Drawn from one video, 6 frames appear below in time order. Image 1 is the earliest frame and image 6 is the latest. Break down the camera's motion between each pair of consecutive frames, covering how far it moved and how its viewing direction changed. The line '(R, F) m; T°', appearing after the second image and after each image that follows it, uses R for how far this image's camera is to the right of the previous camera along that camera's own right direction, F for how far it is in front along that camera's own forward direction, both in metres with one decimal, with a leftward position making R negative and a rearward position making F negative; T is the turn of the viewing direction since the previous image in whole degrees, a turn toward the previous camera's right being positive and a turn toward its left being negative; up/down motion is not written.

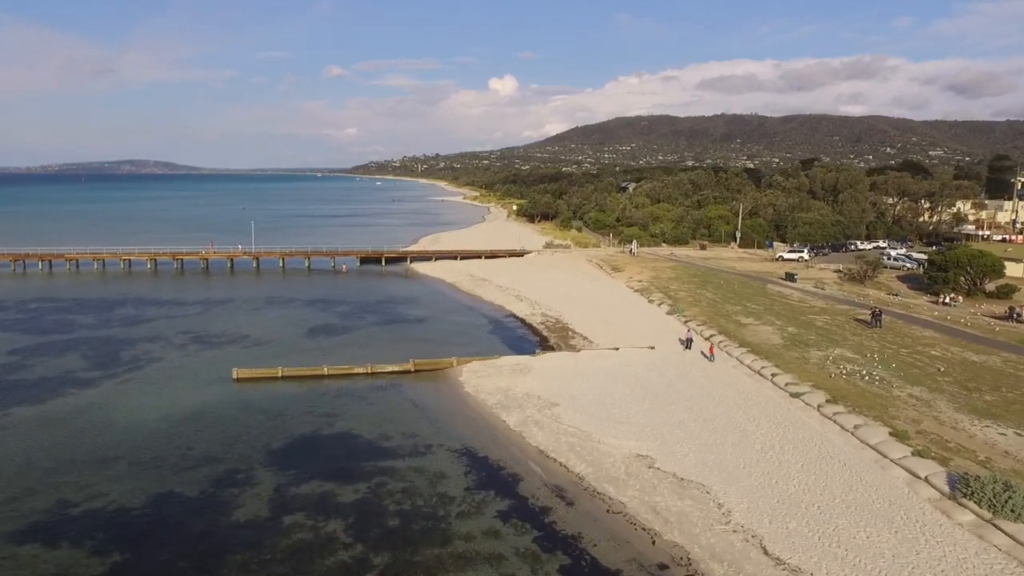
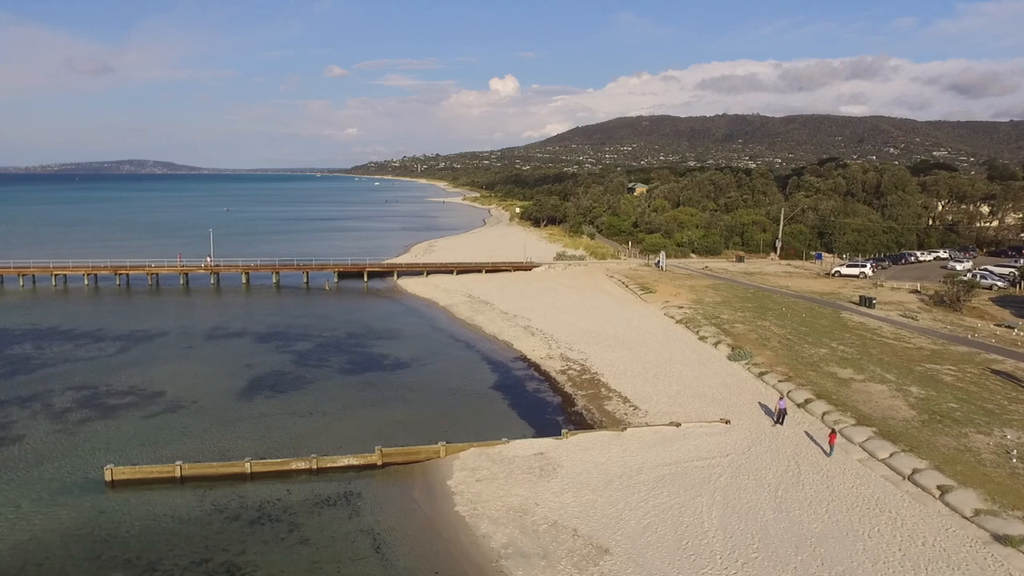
(-0.4, +9.2) m; 0°
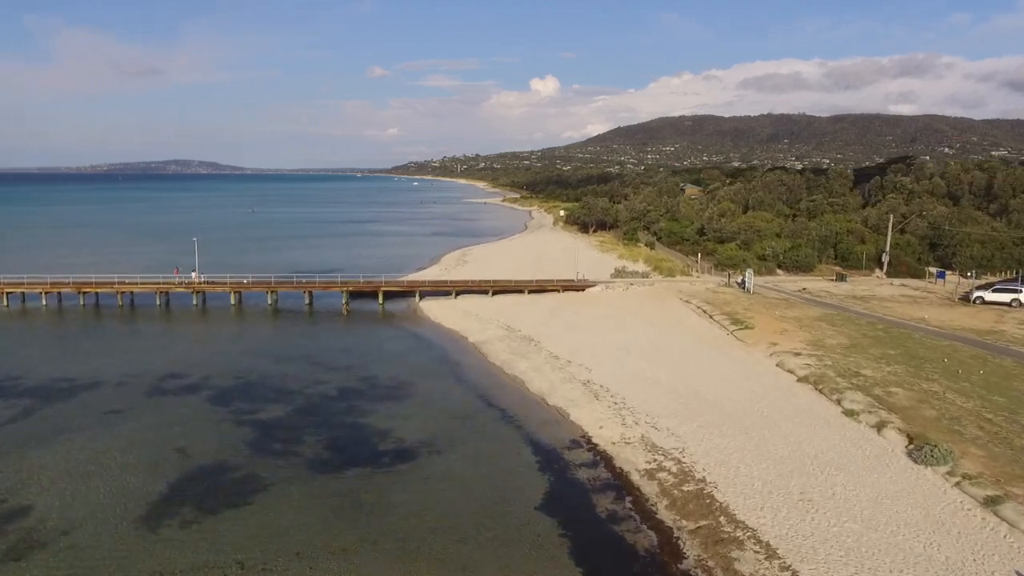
(-0.5, +9.7) m; -3°
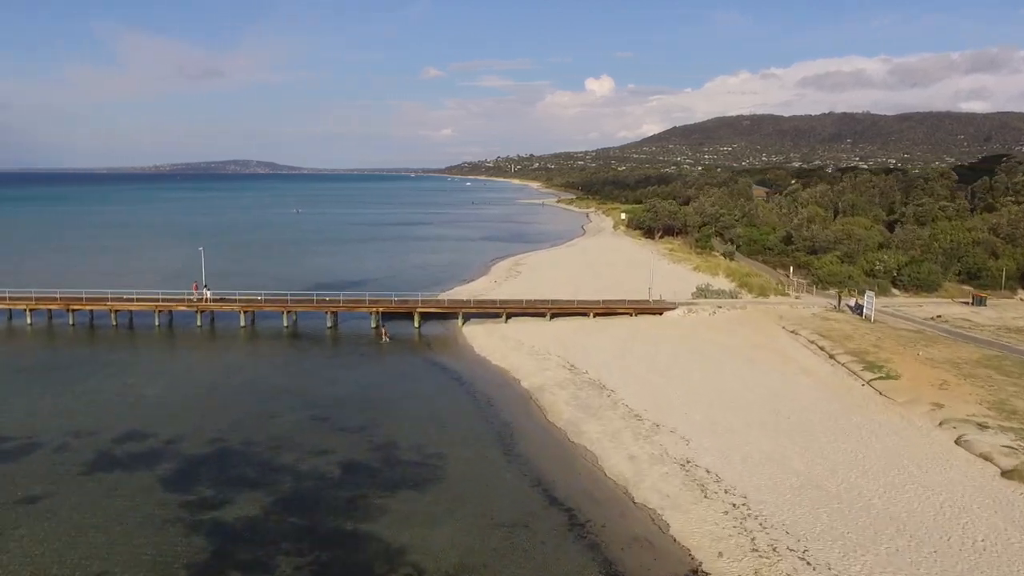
(-0.5, +7.1) m; -4°
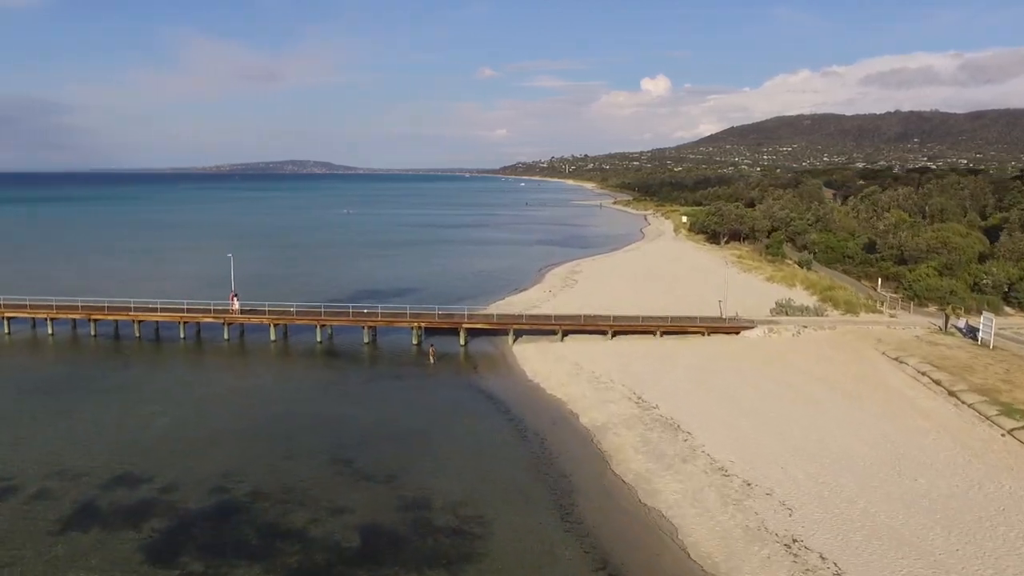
(-0.2, +3.7) m; -4°
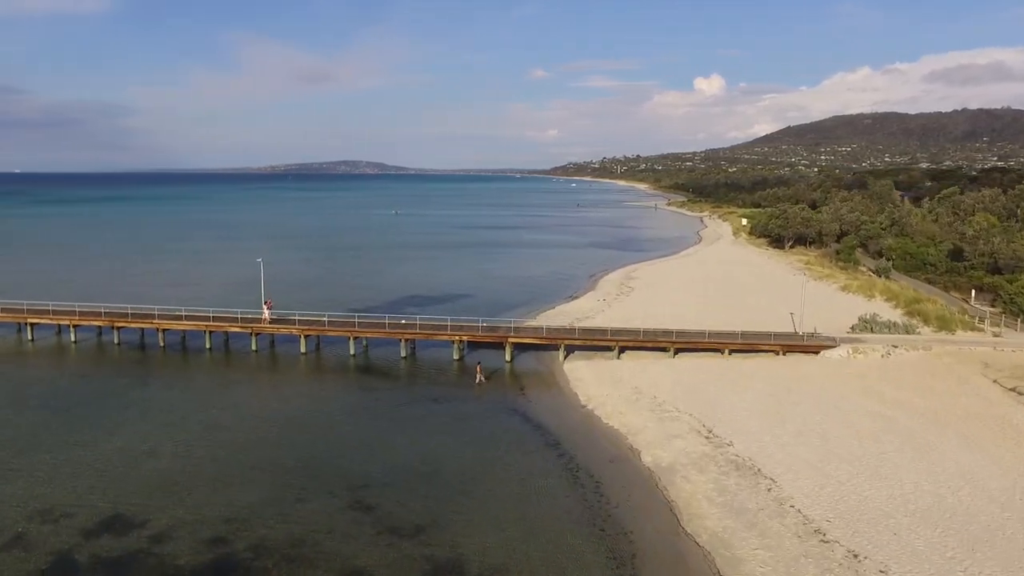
(-0.1, +3.0) m; -4°
